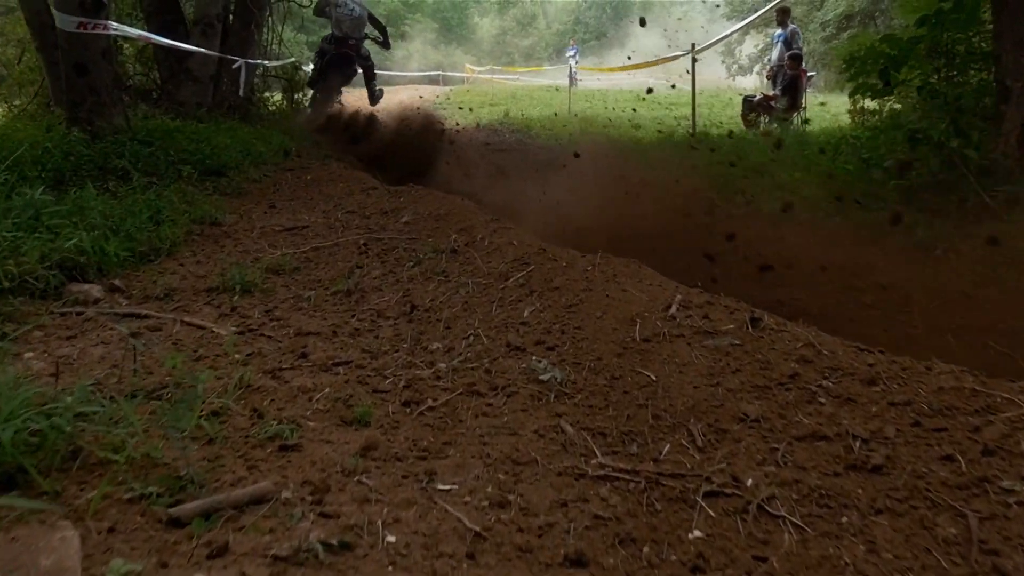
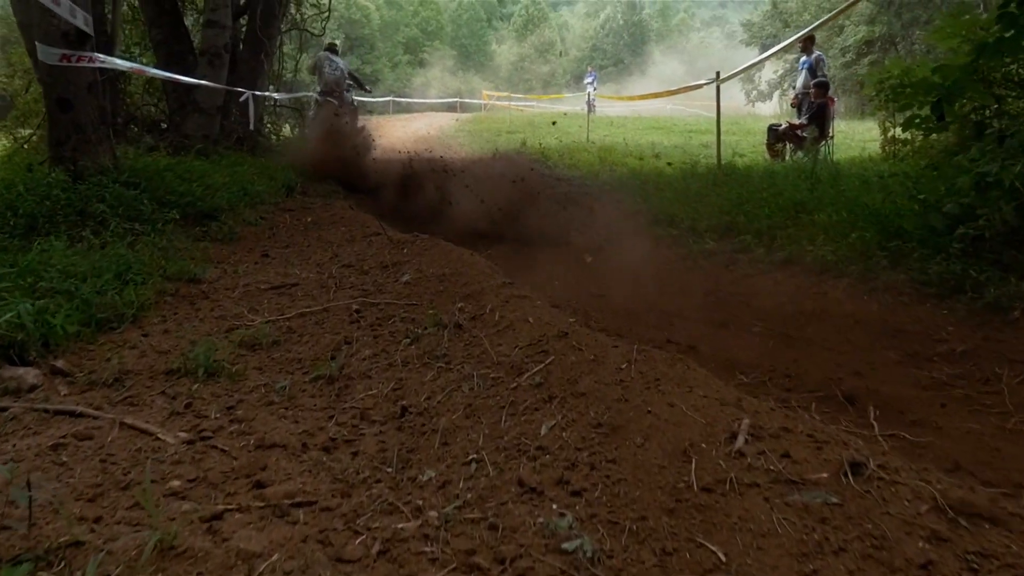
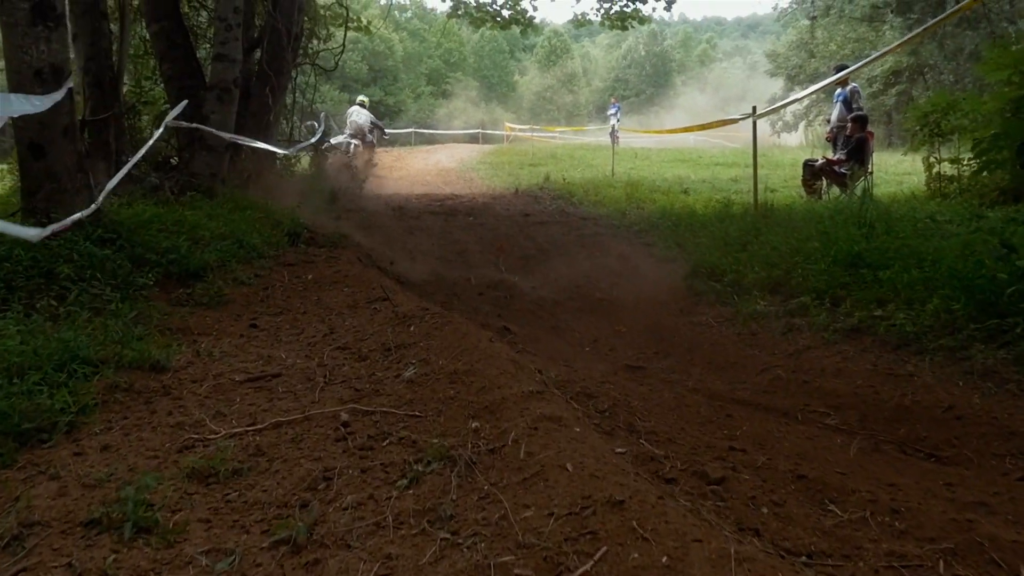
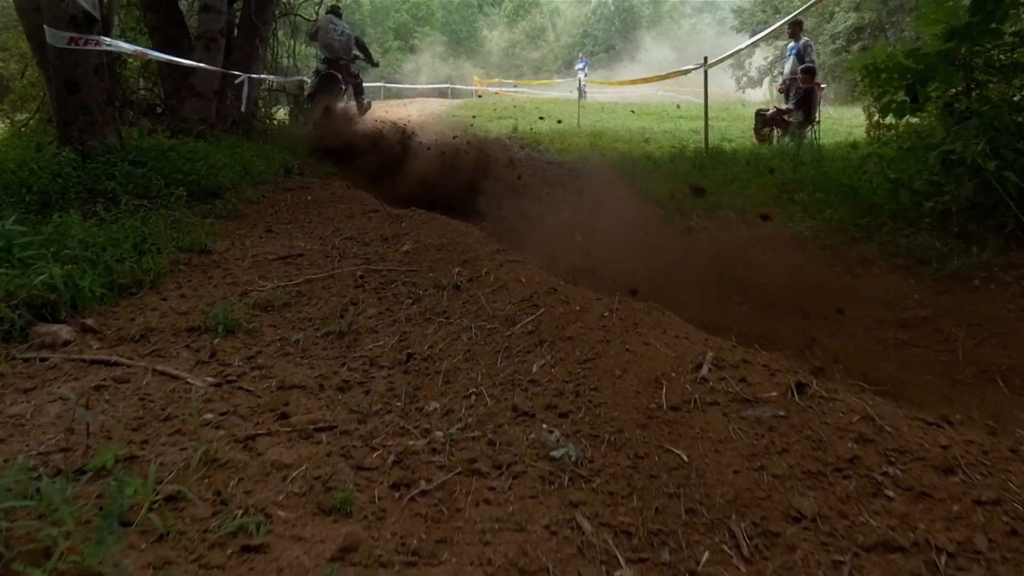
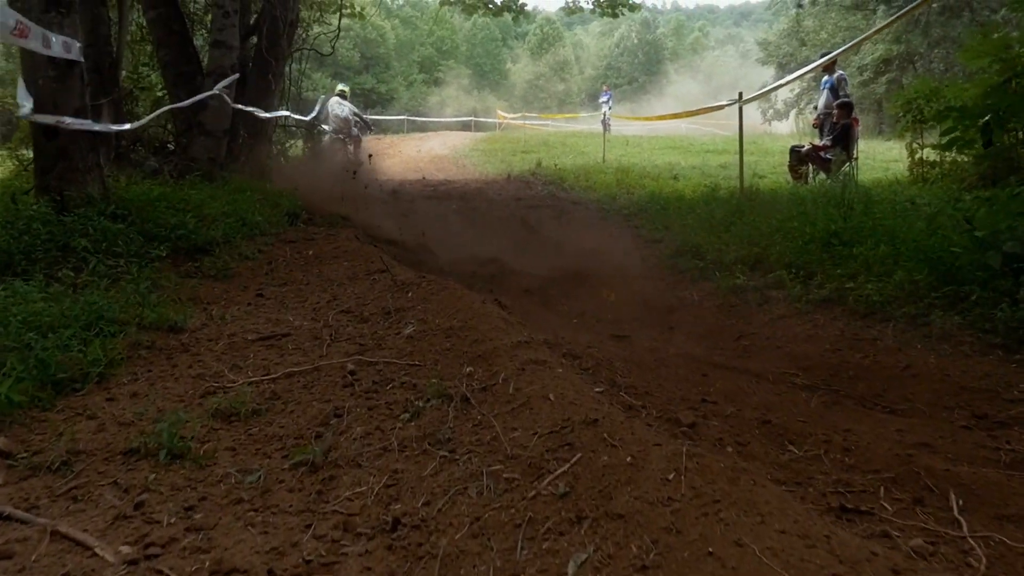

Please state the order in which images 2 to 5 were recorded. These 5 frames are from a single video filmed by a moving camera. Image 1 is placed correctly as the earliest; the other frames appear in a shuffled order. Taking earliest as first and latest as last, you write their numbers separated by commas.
4, 2, 5, 3
